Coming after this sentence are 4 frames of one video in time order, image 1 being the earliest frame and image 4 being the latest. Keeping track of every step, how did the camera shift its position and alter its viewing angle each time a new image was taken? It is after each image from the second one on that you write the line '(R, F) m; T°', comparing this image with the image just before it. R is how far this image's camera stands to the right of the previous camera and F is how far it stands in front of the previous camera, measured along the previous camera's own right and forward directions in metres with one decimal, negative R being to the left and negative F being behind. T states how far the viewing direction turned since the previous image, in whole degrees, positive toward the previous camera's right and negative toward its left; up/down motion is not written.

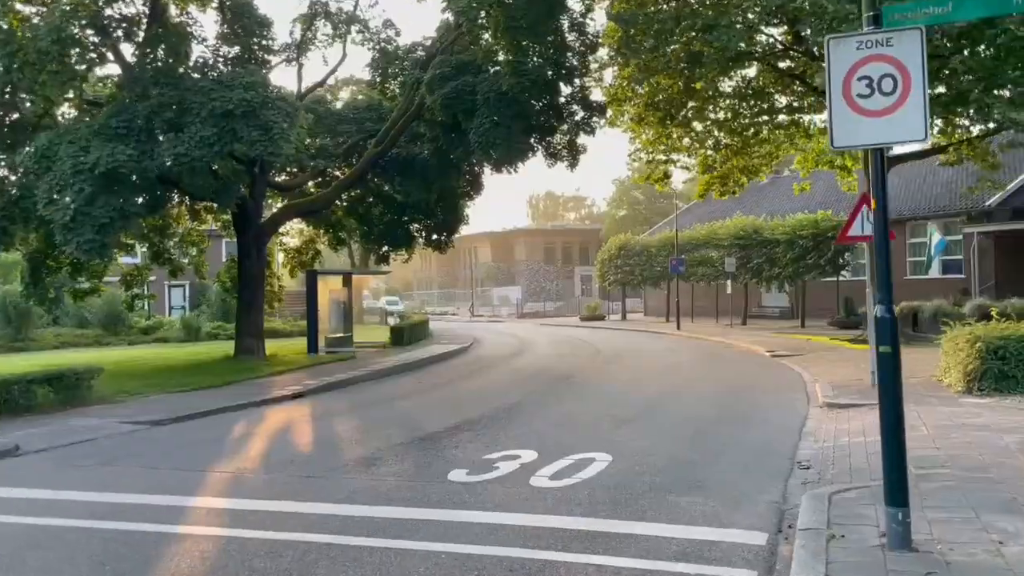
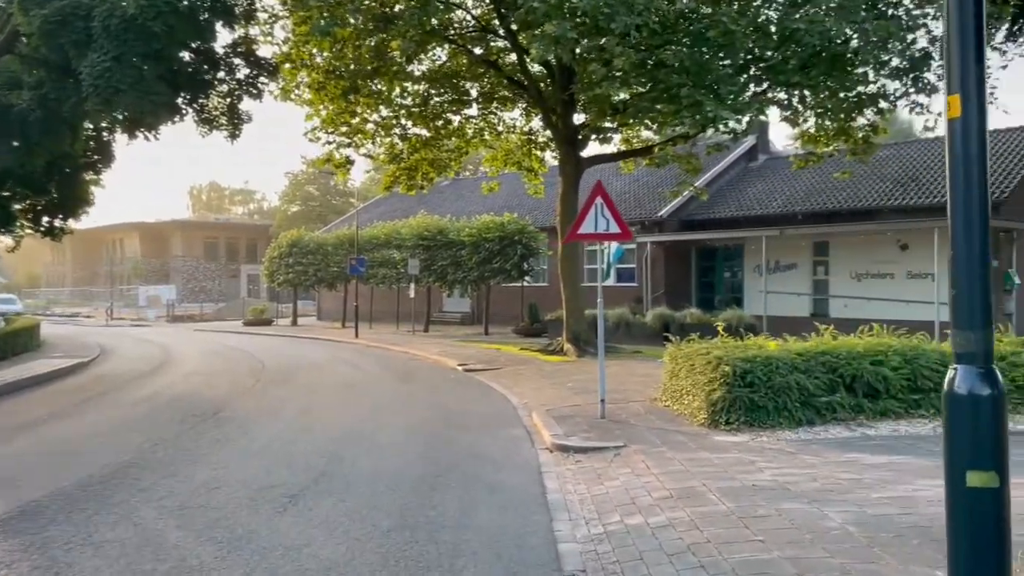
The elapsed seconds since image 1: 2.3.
(+0.5, +3.4) m; +22°
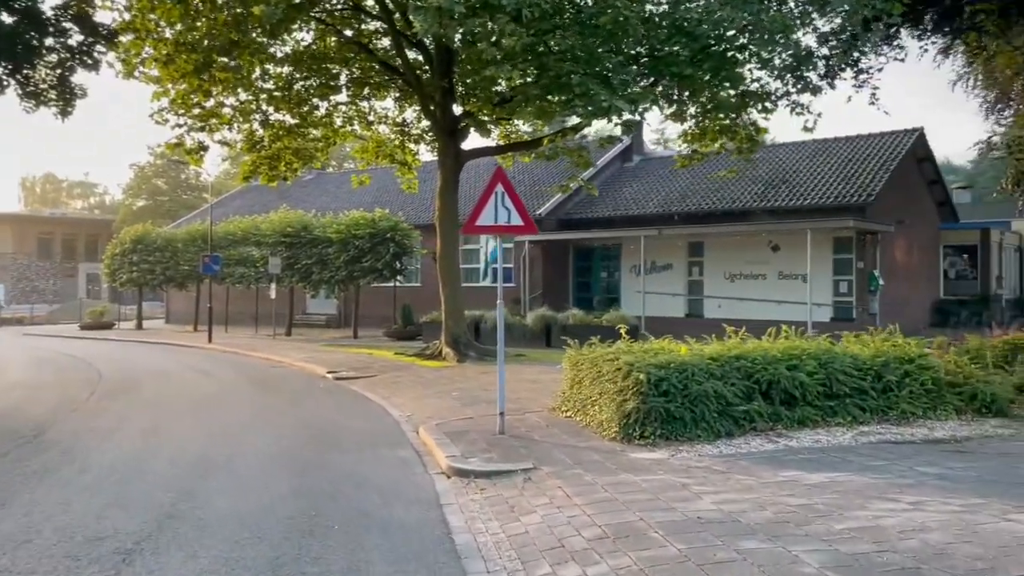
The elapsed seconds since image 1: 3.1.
(-0.2, +1.2) m; +9°
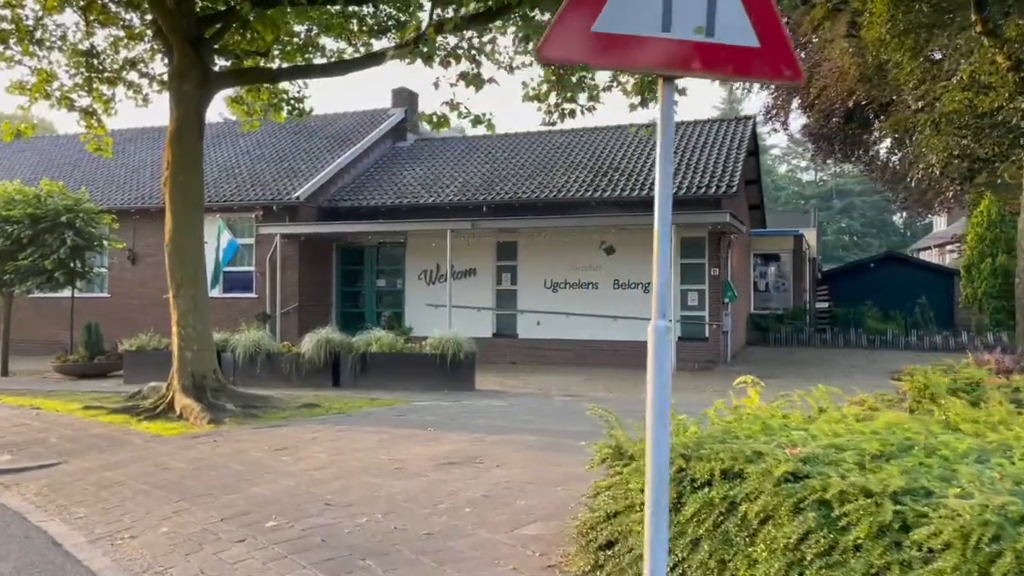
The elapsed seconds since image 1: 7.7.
(-1.4, +6.8) m; +21°
